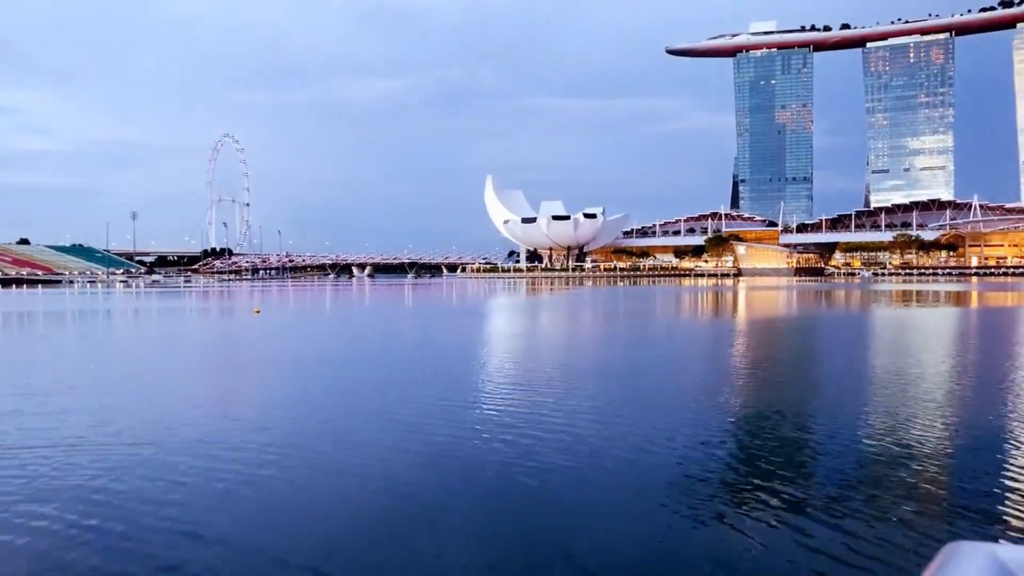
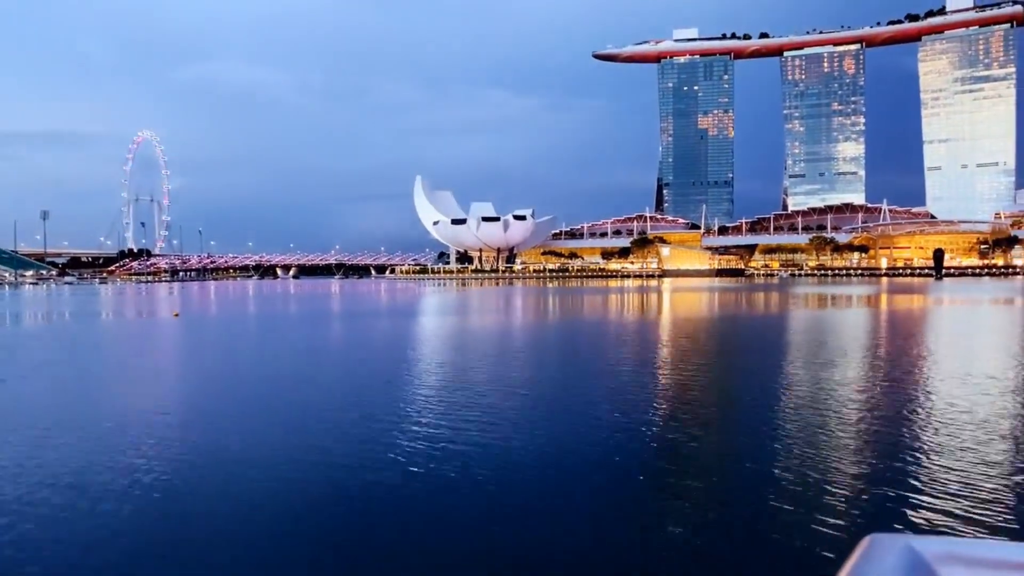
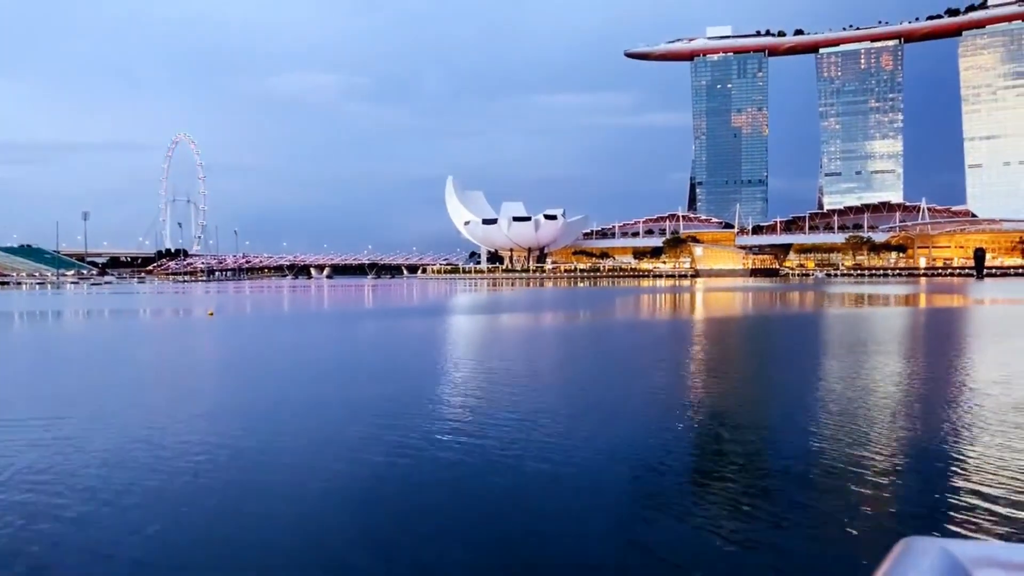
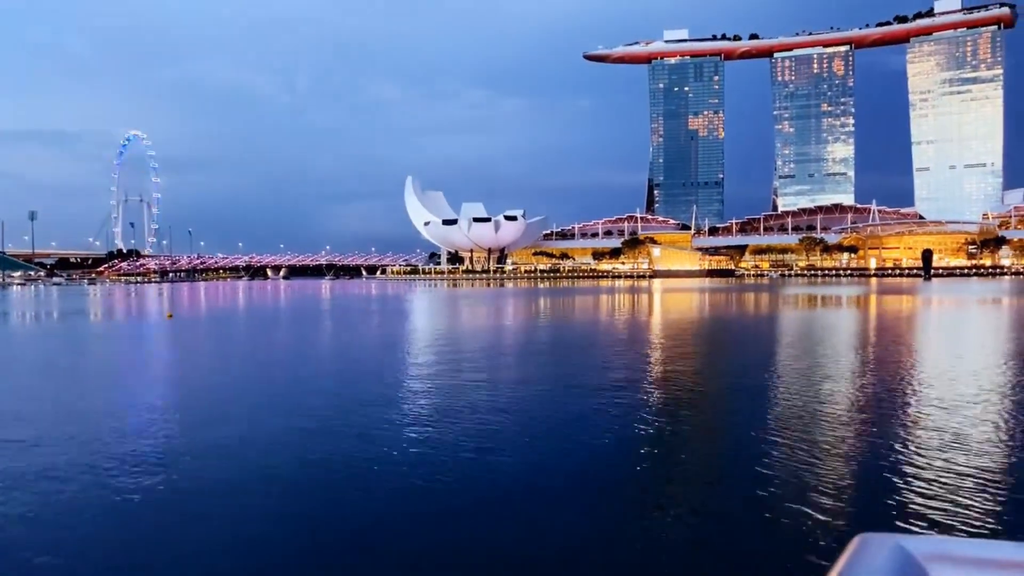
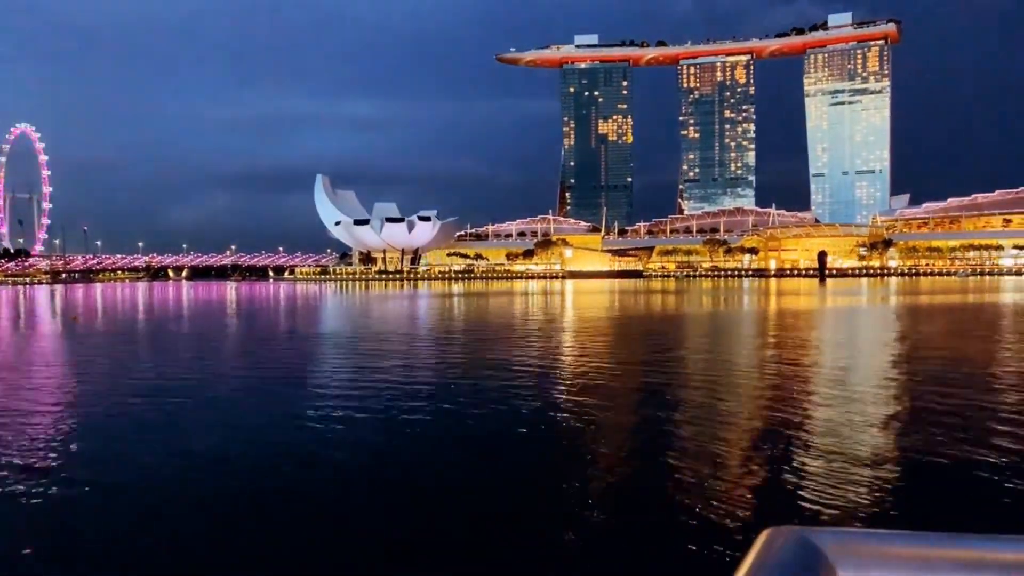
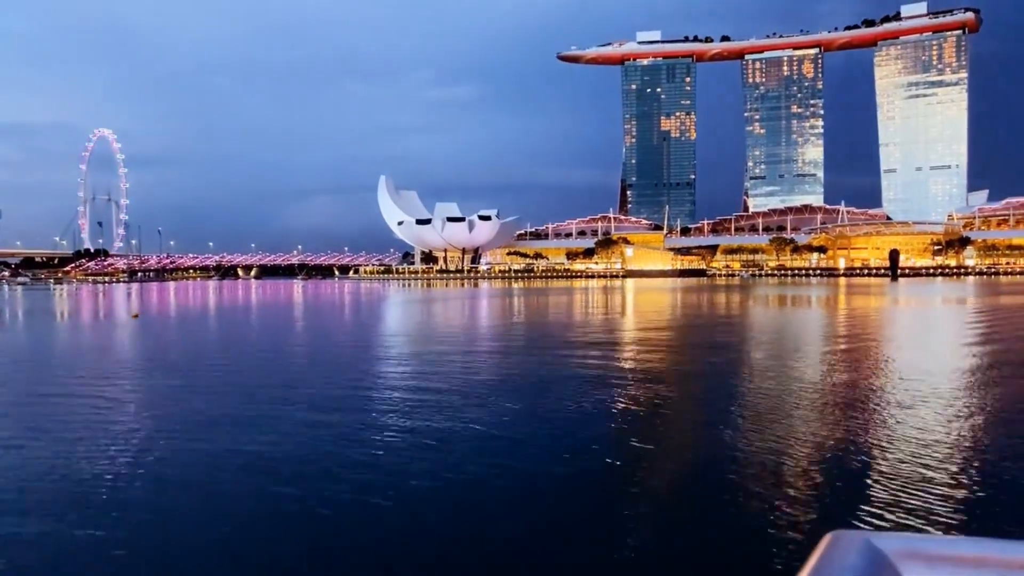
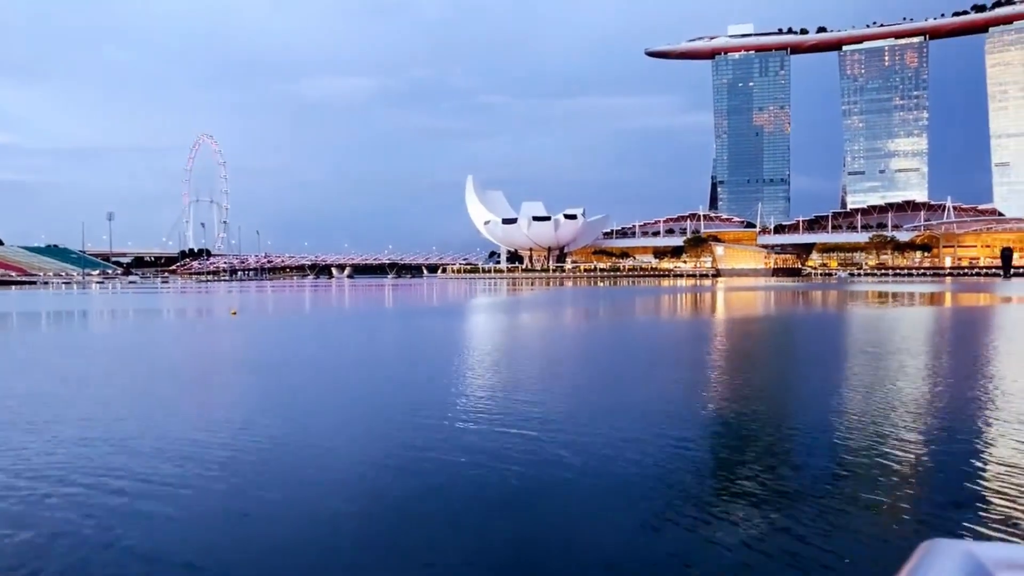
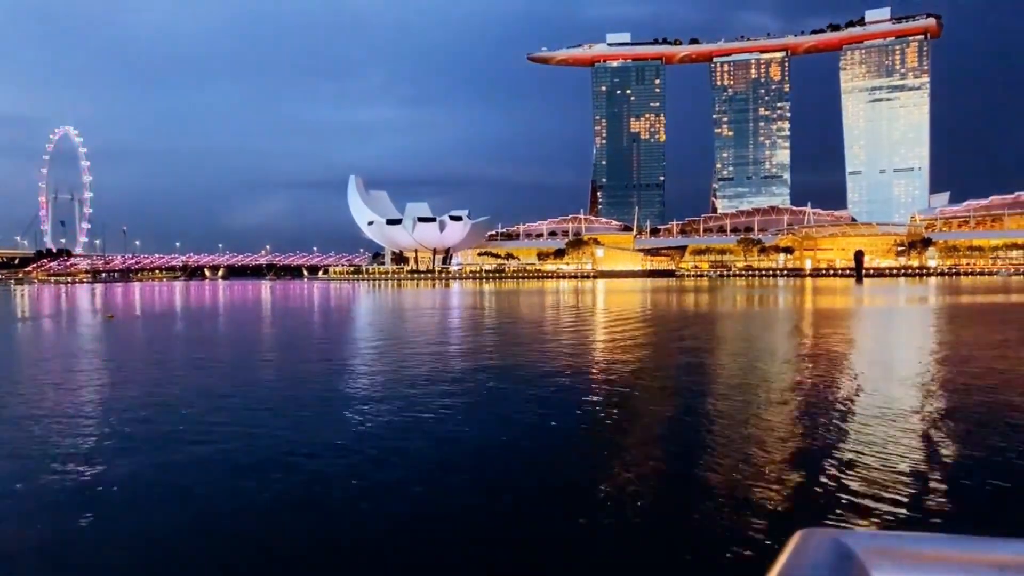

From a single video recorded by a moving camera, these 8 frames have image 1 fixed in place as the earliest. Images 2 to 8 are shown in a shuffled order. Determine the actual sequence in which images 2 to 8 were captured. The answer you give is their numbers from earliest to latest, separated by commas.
7, 3, 2, 4, 6, 8, 5
